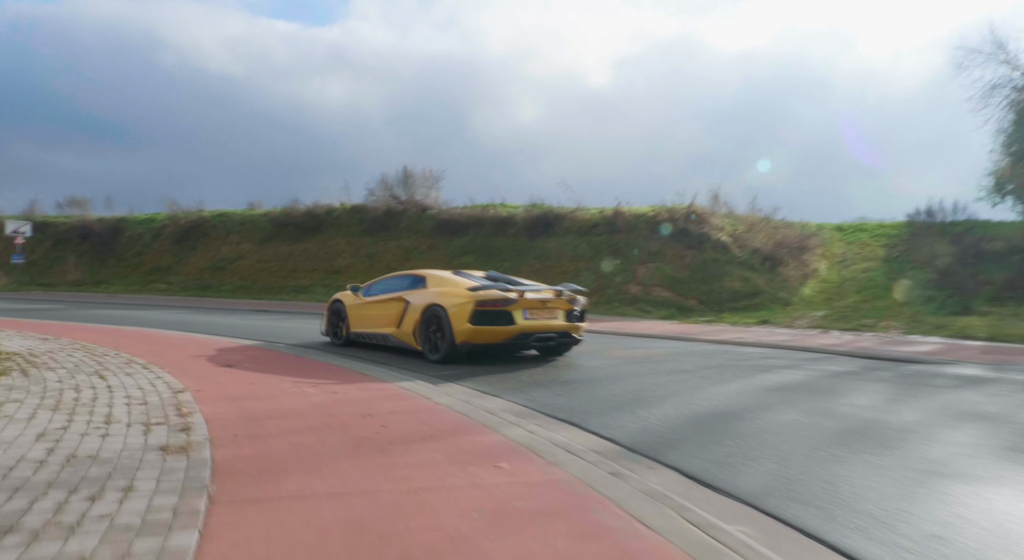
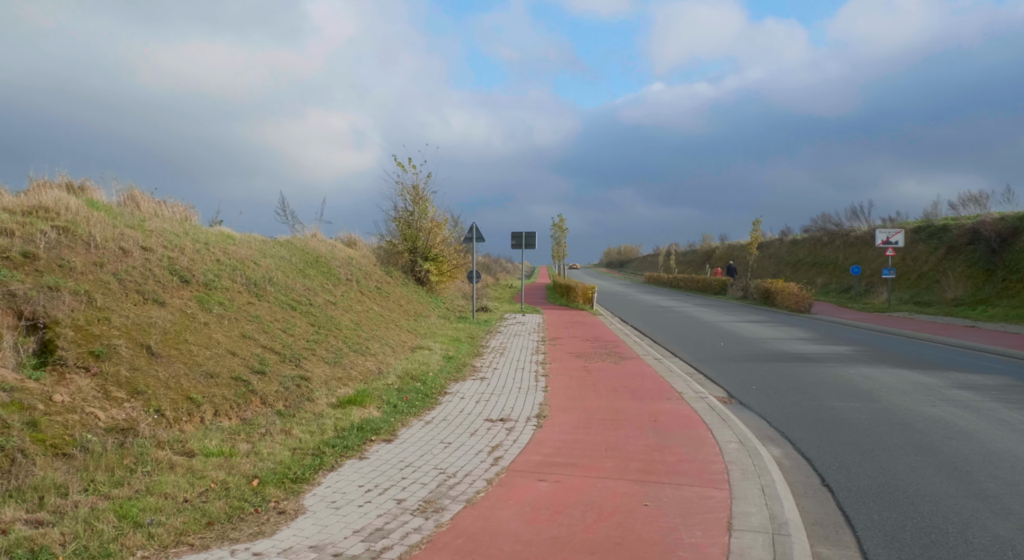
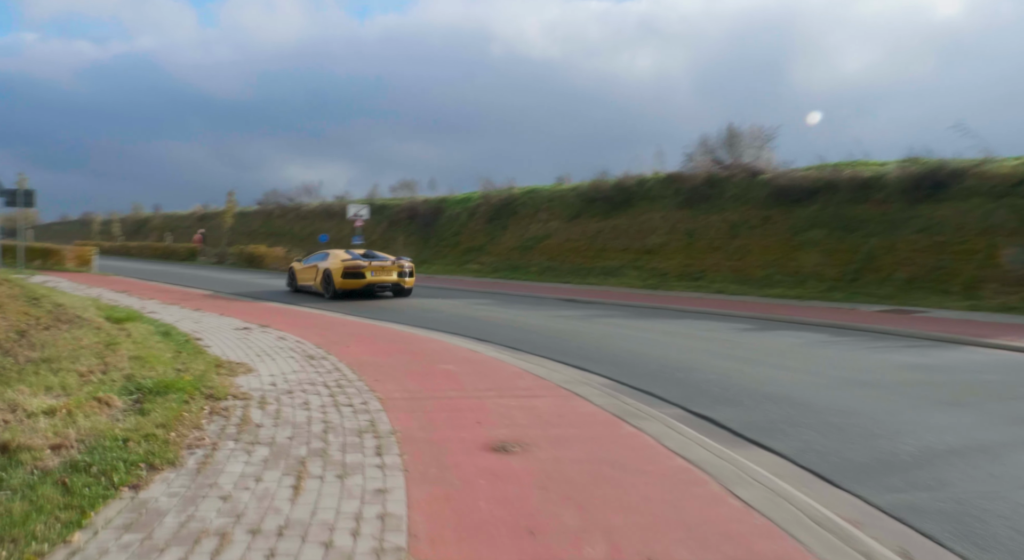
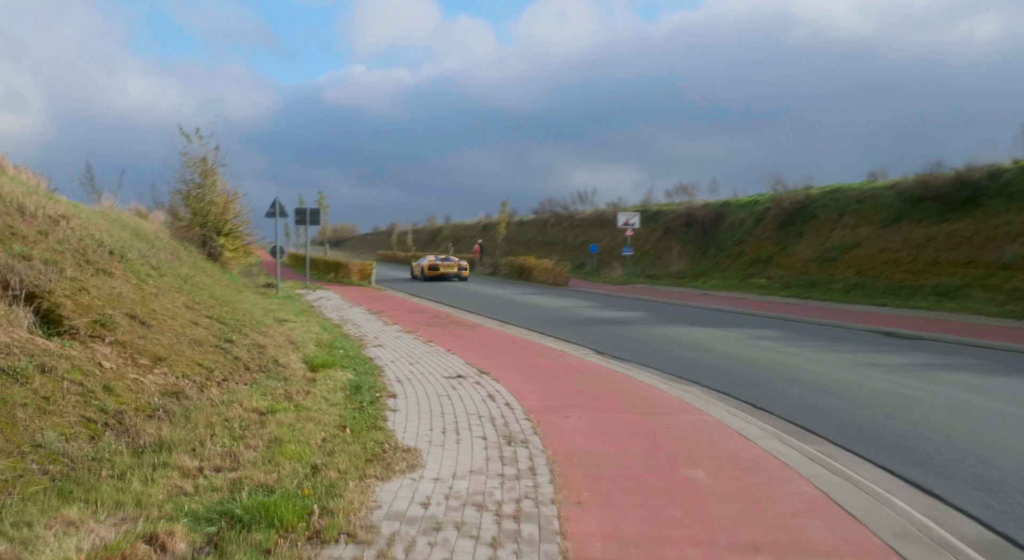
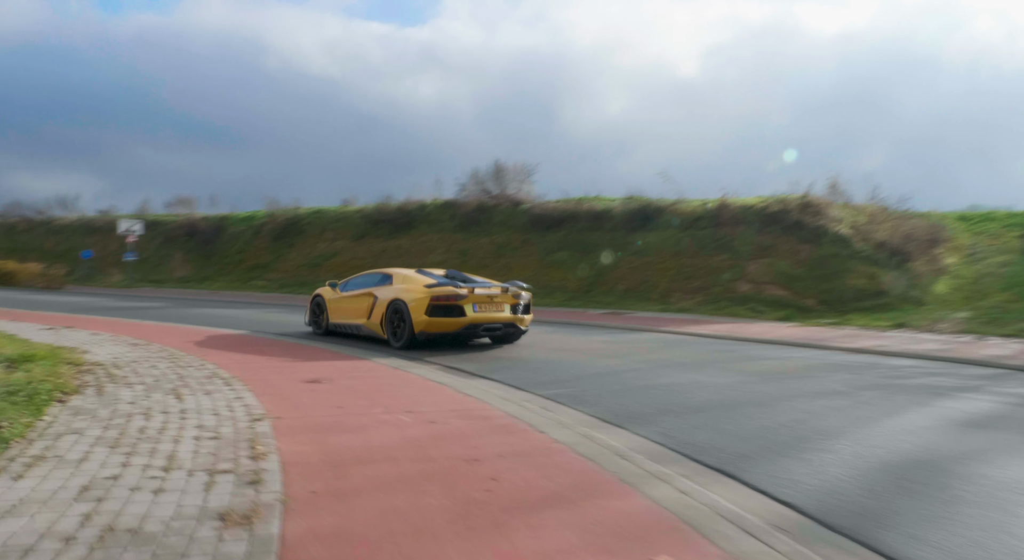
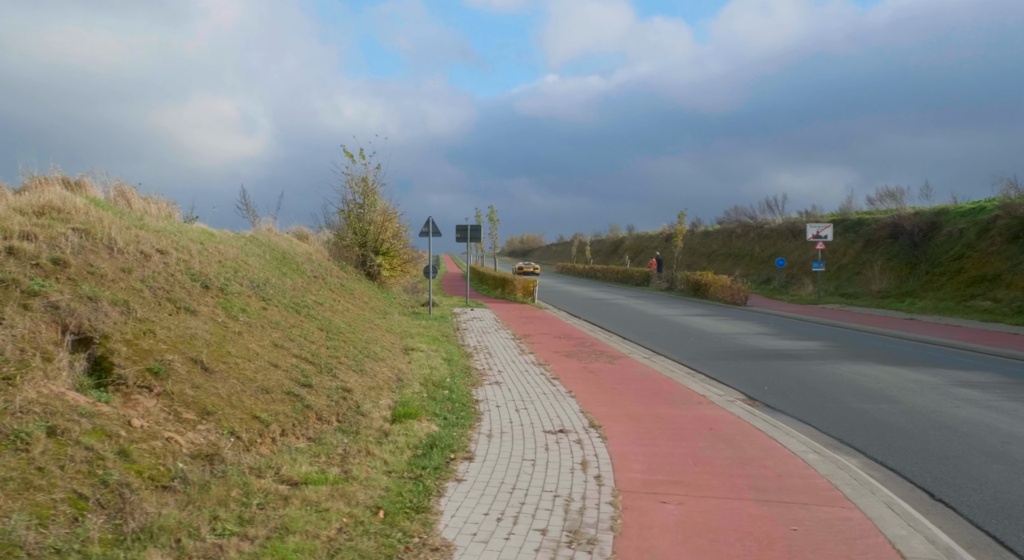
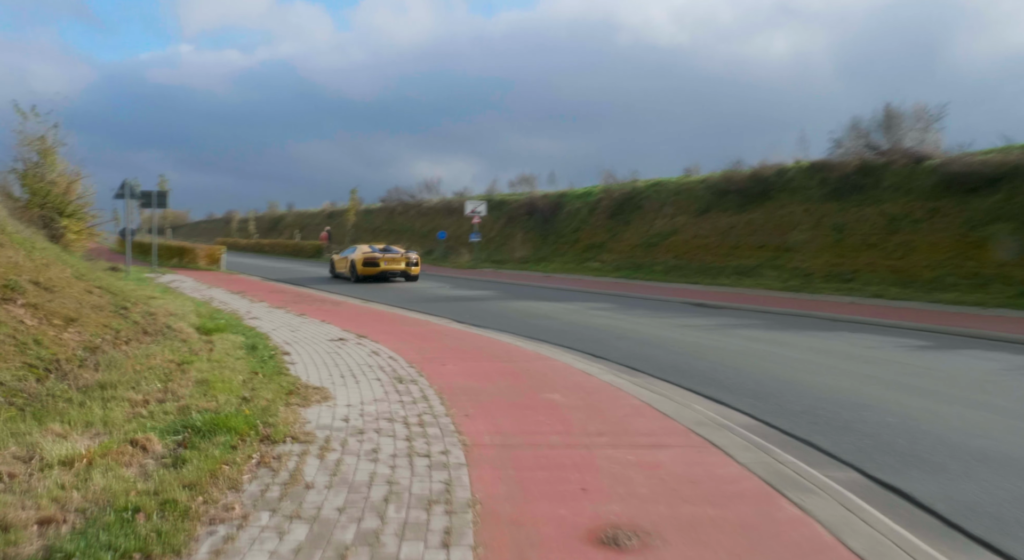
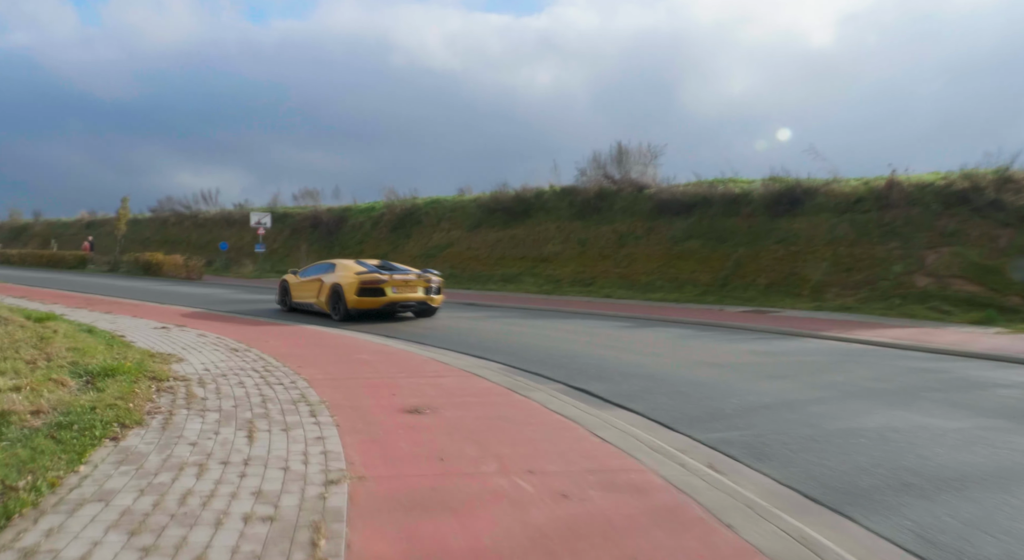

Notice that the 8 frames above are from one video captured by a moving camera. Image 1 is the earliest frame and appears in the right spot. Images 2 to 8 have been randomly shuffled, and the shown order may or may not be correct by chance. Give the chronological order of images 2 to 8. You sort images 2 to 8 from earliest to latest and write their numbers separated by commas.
5, 8, 3, 7, 4, 6, 2
